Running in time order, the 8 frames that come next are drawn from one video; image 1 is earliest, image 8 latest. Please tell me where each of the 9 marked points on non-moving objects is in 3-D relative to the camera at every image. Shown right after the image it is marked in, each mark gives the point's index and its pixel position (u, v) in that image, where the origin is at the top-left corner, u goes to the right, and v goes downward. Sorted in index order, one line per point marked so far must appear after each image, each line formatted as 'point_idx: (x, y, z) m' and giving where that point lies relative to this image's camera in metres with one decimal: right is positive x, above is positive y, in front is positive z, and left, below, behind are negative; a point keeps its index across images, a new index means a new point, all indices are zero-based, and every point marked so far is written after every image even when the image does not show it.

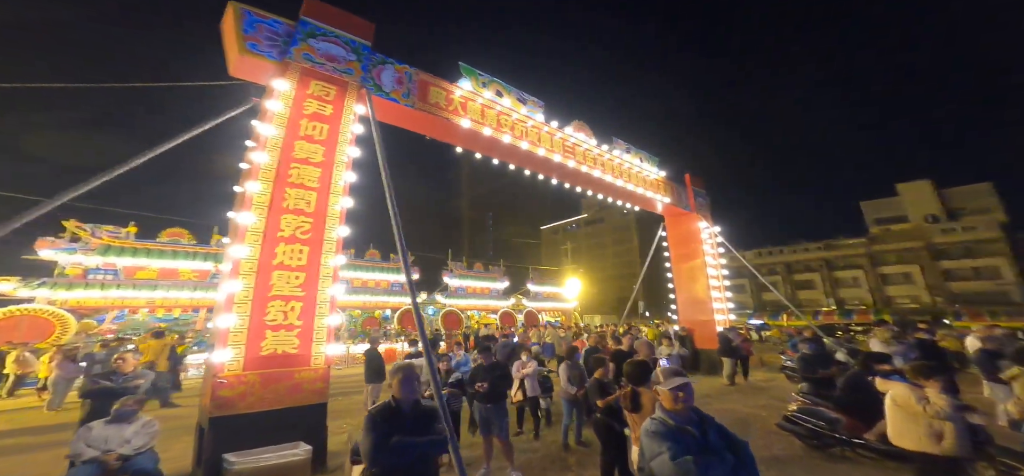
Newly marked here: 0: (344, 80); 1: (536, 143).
0: (-2.2, +2.0, +4.7) m
1: (+0.5, +2.2, +8.1) m
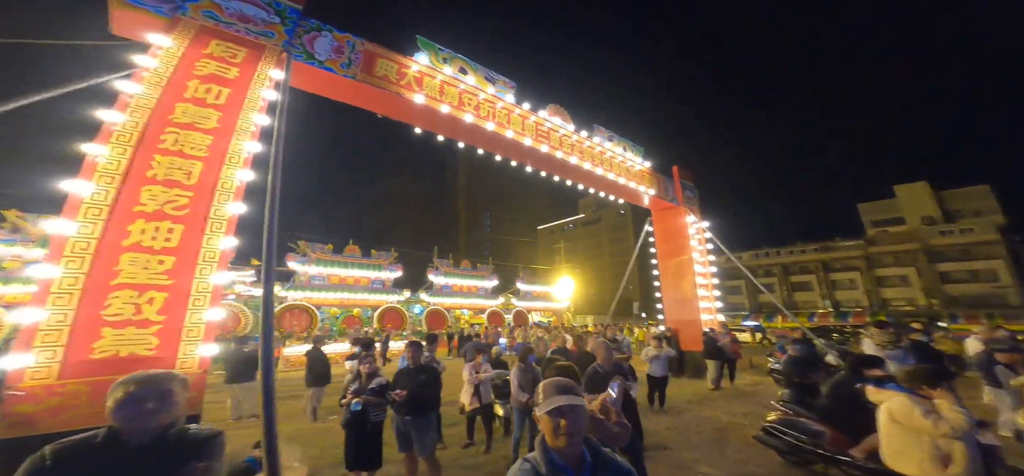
0: (-2.9, +2.2, +4.1) m
1: (-0.2, +2.4, +7.5) m
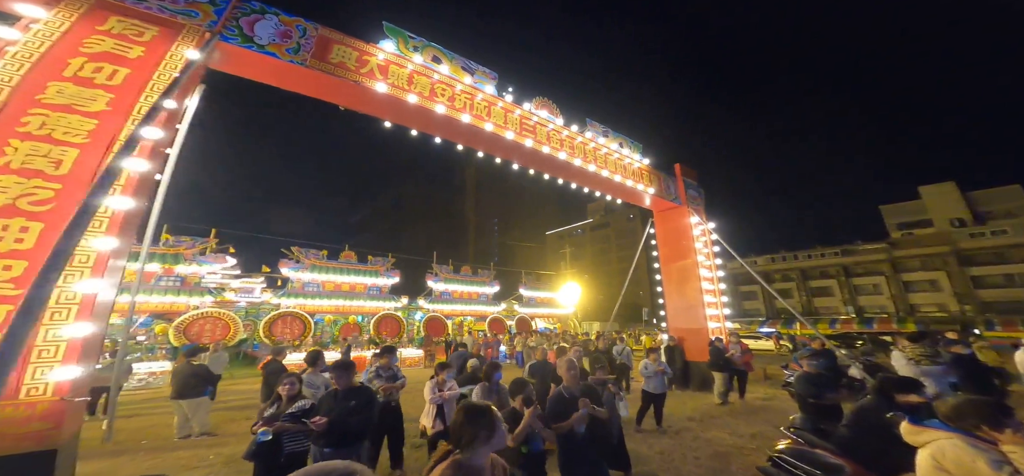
0: (-3.4, +2.2, +3.7) m
1: (-0.6, +2.3, +7.0) m
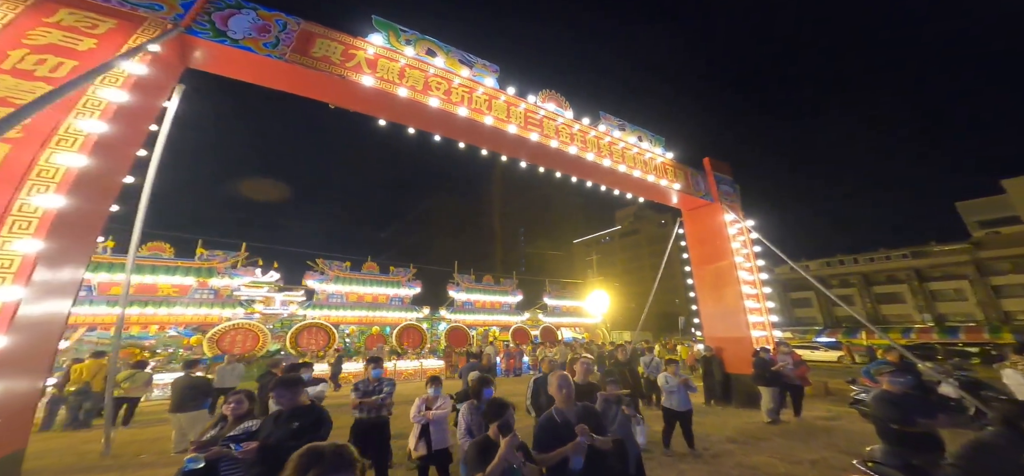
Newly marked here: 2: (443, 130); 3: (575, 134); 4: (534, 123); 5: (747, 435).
0: (-3.6, +2.2, +3.5) m
1: (-0.6, +2.3, +6.5) m
2: (-1.2, +2.0, +6.6) m
3: (+1.4, +2.3, +8.0) m
4: (+0.4, +2.3, +7.3) m
5: (+4.4, -3.7, +6.9) m
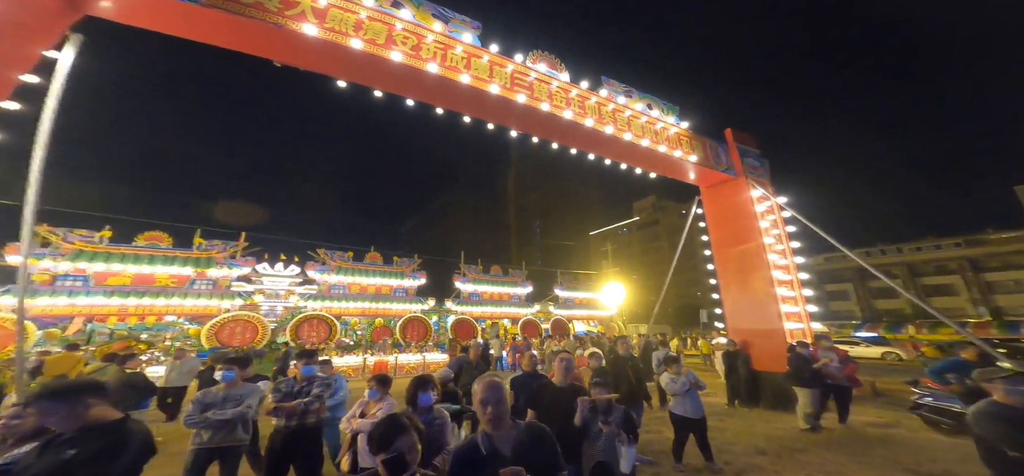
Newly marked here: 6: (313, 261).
0: (-4.1, +2.4, +2.8) m
1: (-0.9, +2.7, +5.6) m
2: (-1.5, +2.3, +5.7) m
3: (+1.1, +2.7, +6.9) m
4: (+0.2, +2.7, +6.3) m
5: (+4.2, -3.3, +5.8) m
6: (-8.7, -1.0, +15.8) m
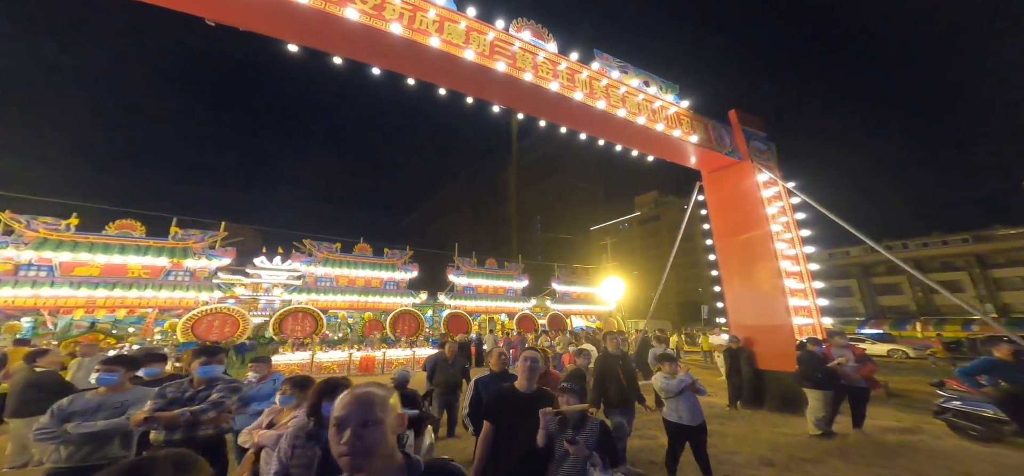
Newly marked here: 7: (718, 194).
0: (-4.4, +2.7, +2.1) m
1: (-1.2, +2.9, +5.0) m
2: (-1.9, +2.6, +5.1) m
3: (+0.8, +2.9, +6.2) m
4: (-0.1, +3.0, +5.6) m
5: (+3.9, -3.0, +5.1) m
6: (-8.9, -0.6, +15.2) m
7: (+5.1, +1.1, +8.9) m
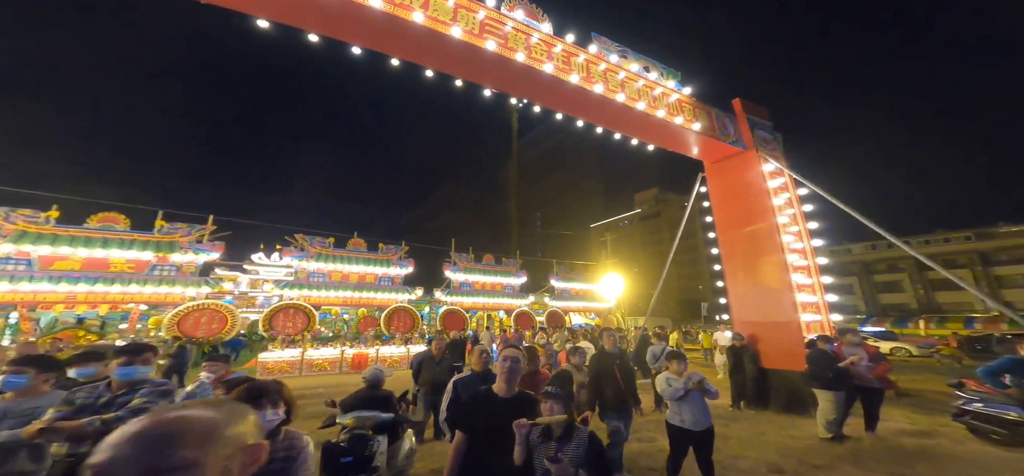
0: (-4.6, +2.8, +1.7) m
1: (-1.3, +3.1, +4.6) m
2: (-2.0, +2.7, +4.7) m
3: (+0.7, +3.1, +5.9) m
4: (-0.3, +3.1, +5.3) m
5: (+3.7, -2.9, +4.8) m
6: (-9.1, -0.4, +14.8) m
7: (+4.9, +1.2, +8.5) m
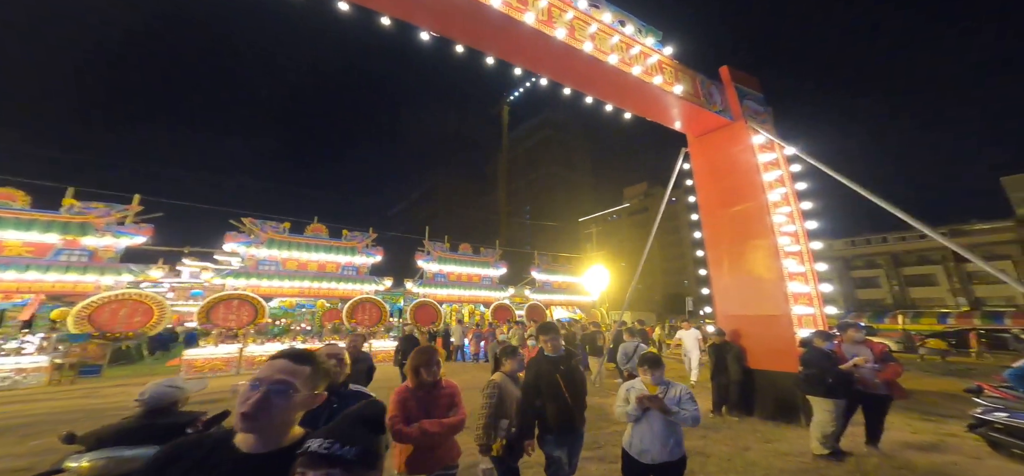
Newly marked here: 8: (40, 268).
0: (-5.2, +3.1, +0.4) m
1: (-2.1, +3.4, +3.4) m
2: (-2.8, +3.1, +3.5) m
3: (-0.1, +3.4, +4.7) m
4: (-1.0, +3.4, +4.1) m
5: (+2.9, -2.6, +3.8) m
6: (-10.2, +0.2, +13.4) m
7: (+4.0, +1.6, +7.5) m
8: (-12.1, -0.8, +9.4) m
